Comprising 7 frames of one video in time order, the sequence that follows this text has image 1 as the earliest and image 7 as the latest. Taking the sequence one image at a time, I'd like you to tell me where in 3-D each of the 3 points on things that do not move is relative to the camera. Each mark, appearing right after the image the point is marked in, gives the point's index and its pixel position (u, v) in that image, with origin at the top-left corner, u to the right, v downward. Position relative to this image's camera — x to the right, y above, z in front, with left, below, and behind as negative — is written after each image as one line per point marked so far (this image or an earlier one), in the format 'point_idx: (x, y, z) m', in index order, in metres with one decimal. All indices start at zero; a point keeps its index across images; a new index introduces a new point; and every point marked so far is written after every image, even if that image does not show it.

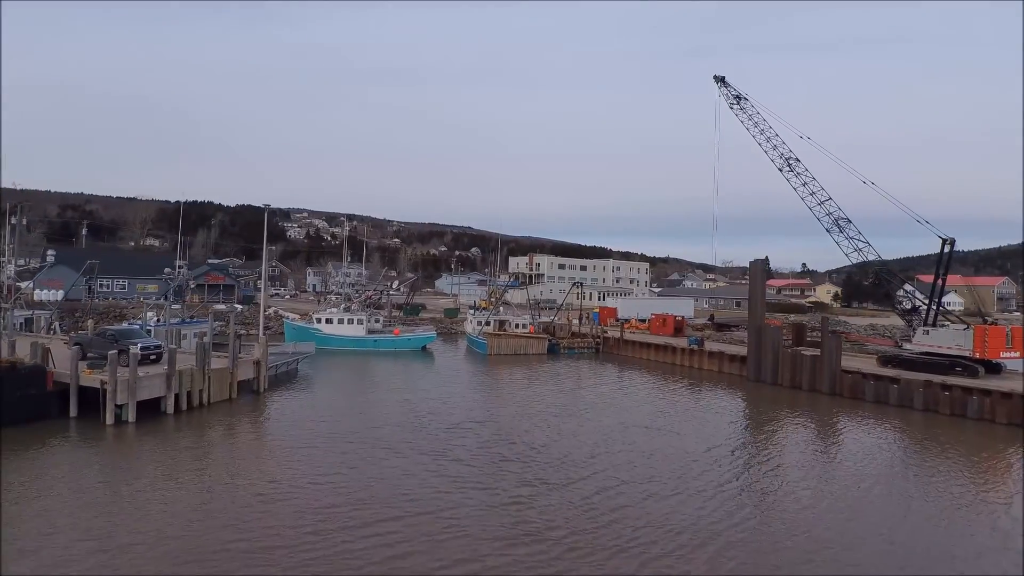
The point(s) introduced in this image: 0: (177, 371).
0: (-7.4, -1.8, +15.1) m
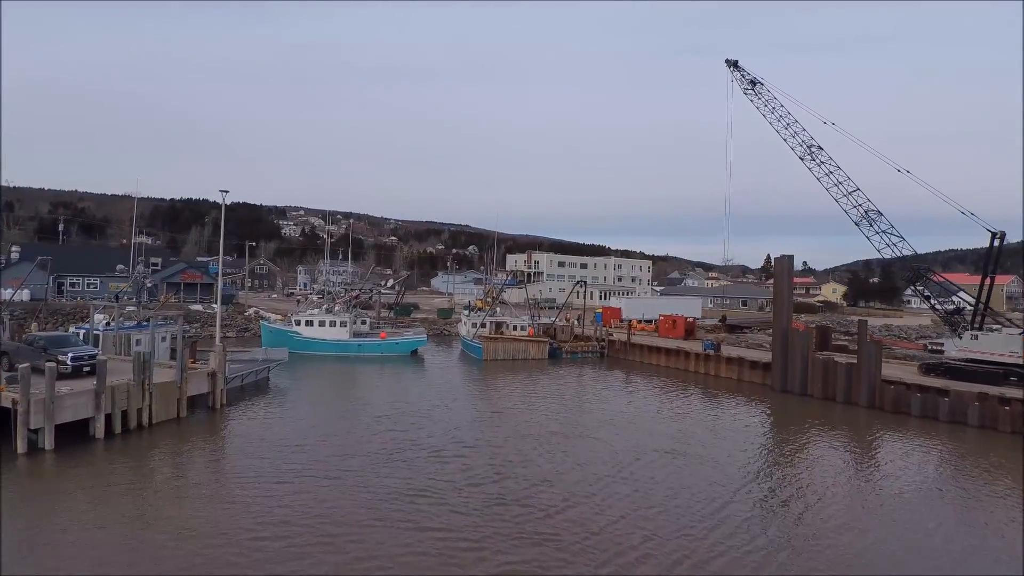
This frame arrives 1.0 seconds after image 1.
0: (-7.5, -1.8, +12.7) m
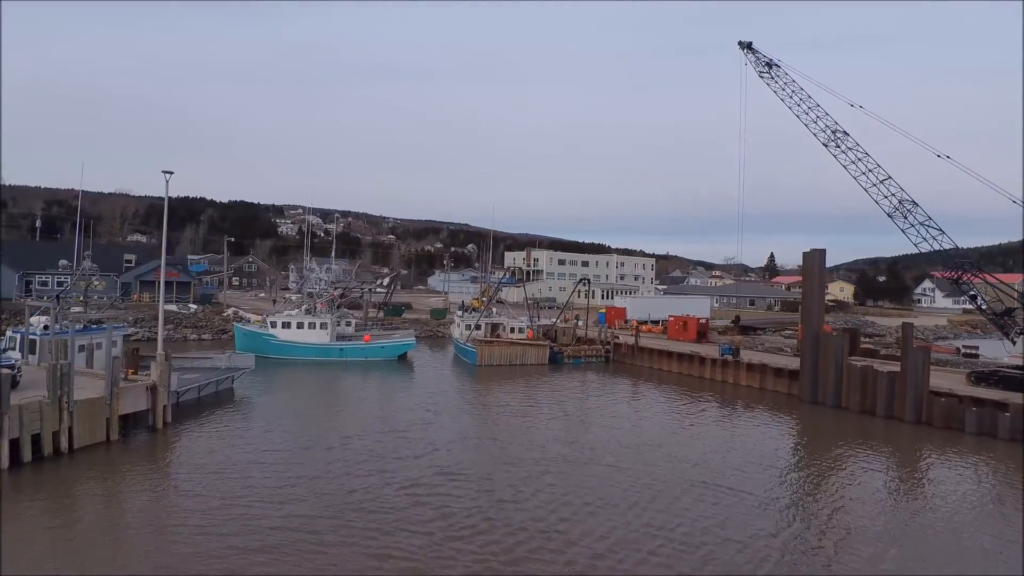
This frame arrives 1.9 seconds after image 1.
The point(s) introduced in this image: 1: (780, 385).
0: (-7.6, -1.8, +10.4) m
1: (+7.7, -2.8, +19.5) m
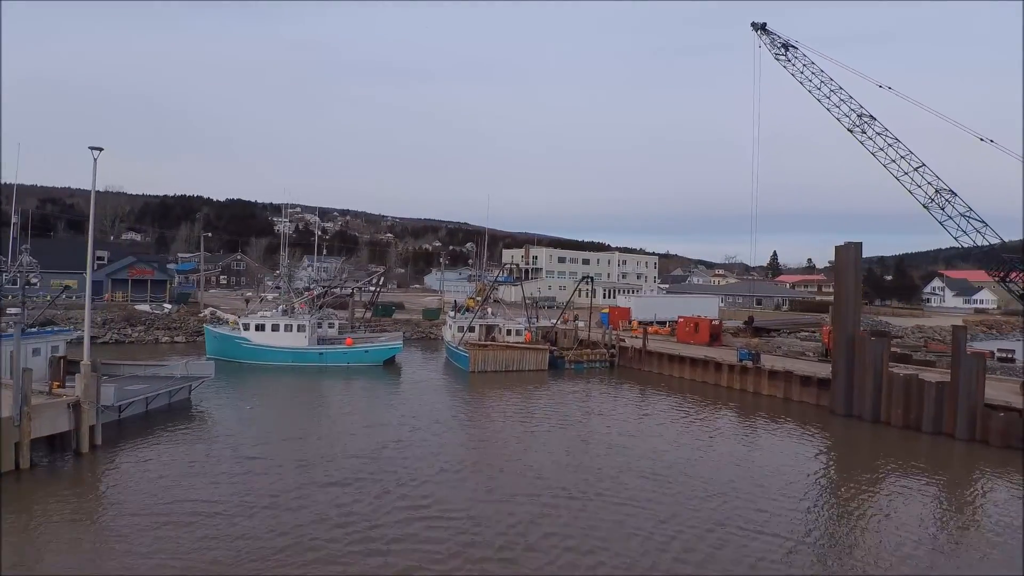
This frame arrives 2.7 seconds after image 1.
0: (-7.7, -1.8, +8.3) m
1: (+7.5, -2.7, +17.5) m
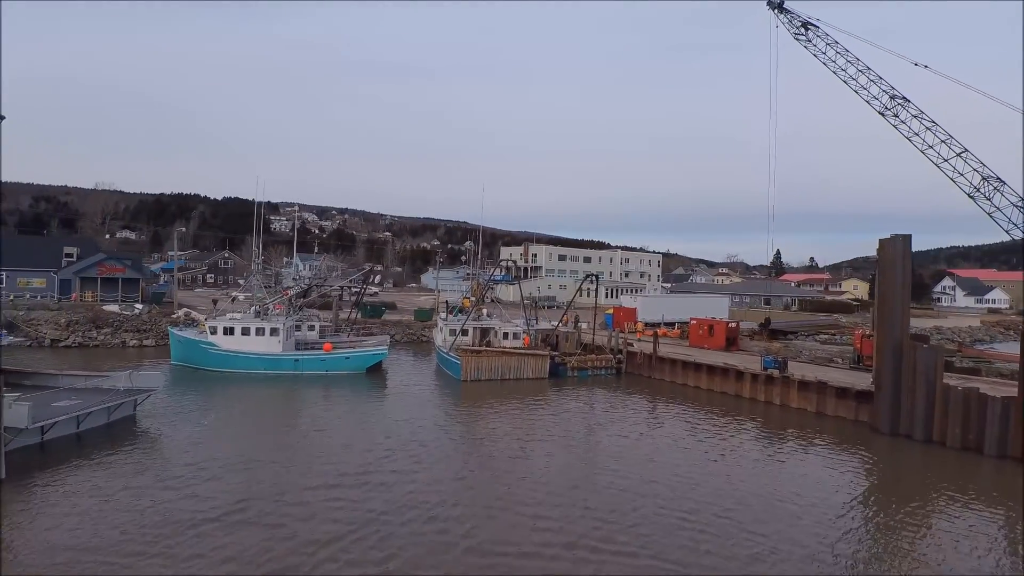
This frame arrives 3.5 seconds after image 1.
0: (-7.7, -1.8, +6.2) m
1: (+7.5, -2.7, +15.4) m
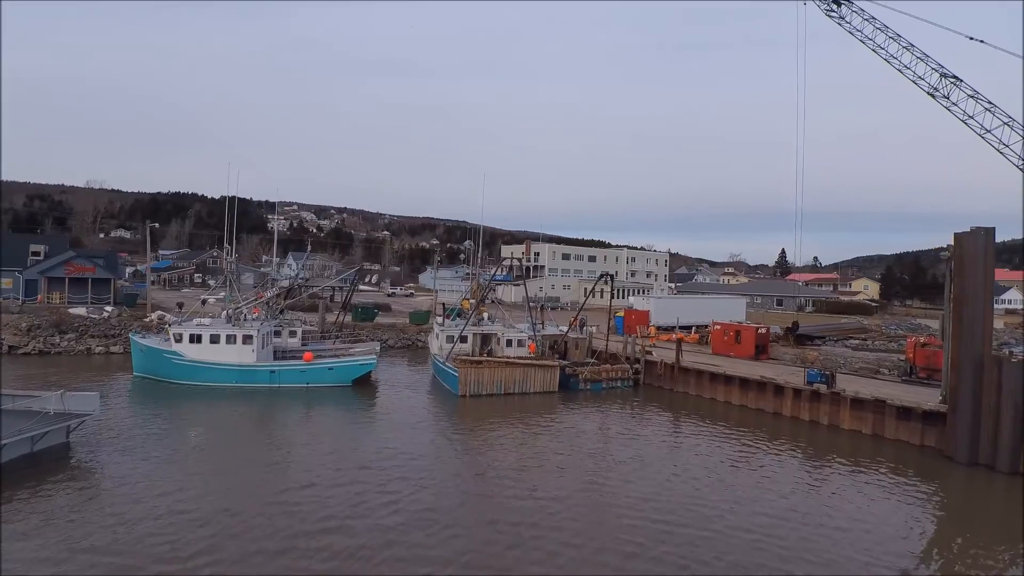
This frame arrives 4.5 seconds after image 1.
0: (-7.6, -1.8, +4.0) m
1: (+7.6, -2.8, +13.2) m
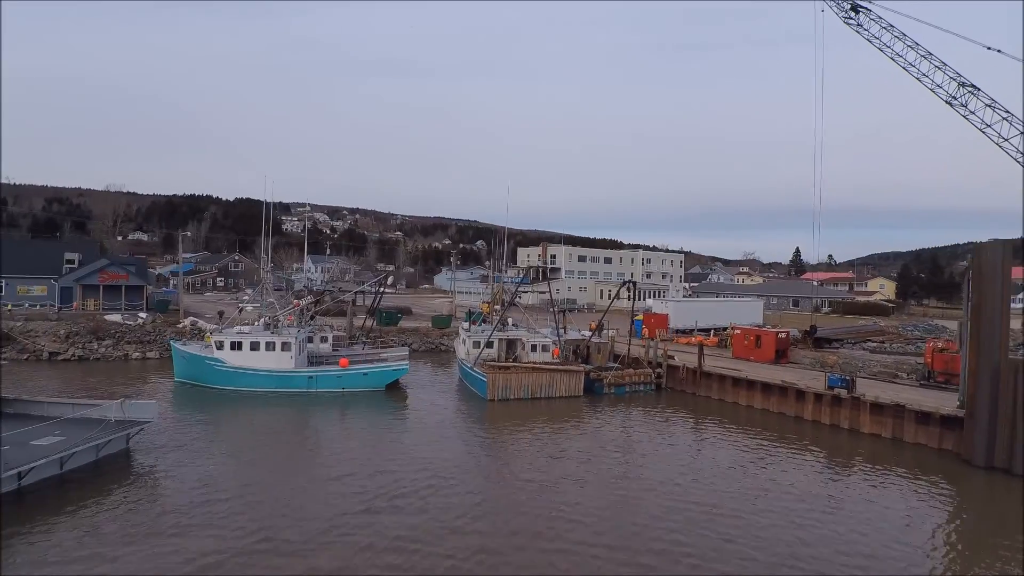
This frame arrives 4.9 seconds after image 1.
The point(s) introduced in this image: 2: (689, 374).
0: (-7.1, -2.1, +4.7) m
1: (+8.2, -2.9, +13.6) m
2: (+4.9, -2.4, +19.2) m
